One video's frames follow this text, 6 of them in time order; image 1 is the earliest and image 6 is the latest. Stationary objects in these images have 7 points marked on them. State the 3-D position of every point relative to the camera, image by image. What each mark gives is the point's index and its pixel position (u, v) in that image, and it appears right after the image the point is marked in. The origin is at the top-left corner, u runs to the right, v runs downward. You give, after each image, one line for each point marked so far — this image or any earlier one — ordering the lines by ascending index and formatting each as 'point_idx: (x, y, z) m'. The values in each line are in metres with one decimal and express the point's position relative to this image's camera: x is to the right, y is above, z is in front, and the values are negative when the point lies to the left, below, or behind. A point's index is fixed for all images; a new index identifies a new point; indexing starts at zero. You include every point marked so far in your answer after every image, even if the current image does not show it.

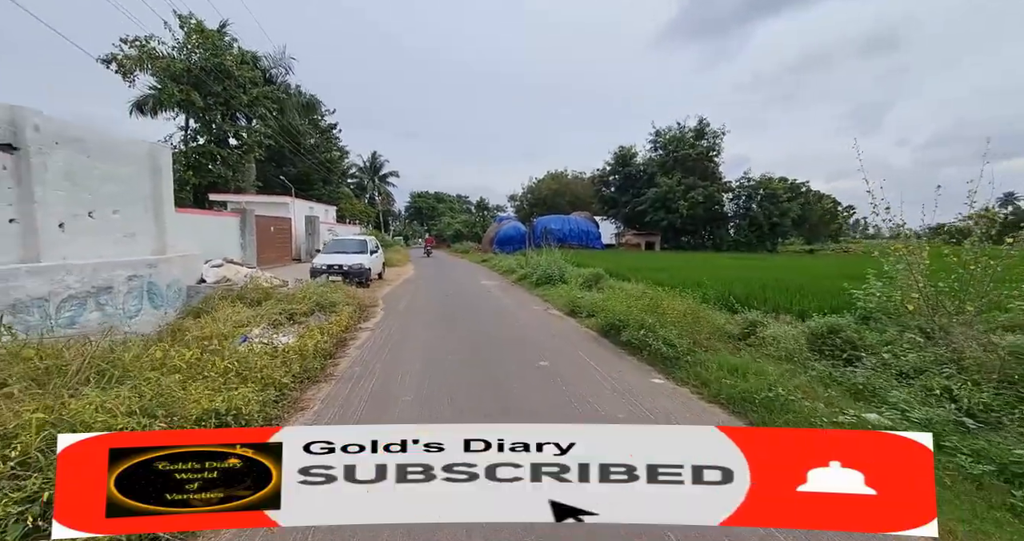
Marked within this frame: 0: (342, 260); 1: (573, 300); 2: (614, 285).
0: (-5.3, +0.3, +11.8) m
1: (+1.3, -0.7, +8.8) m
2: (+2.9, -0.4, +10.5) m
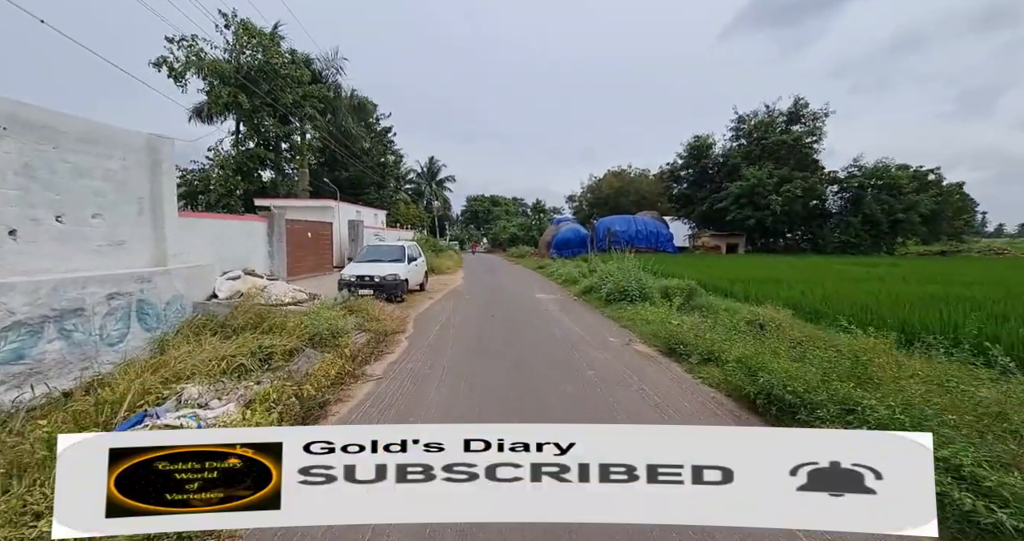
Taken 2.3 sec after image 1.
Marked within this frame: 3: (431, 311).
0: (-3.6, 0.0, +10.1) m
1: (+2.4, -1.0, +6.2) m
2: (+4.2, -0.7, +7.6) m
3: (-2.0, -1.0, +9.5) m
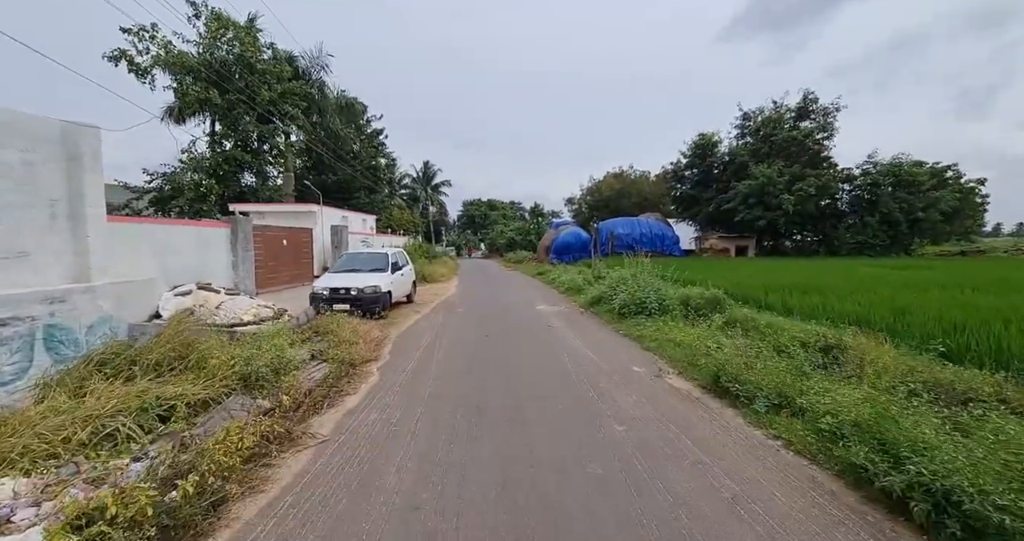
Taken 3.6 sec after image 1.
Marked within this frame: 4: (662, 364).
0: (-3.7, -0.3, +8.8) m
1: (+2.4, -1.1, +4.9) m
2: (+4.2, -0.8, +6.3) m
3: (-2.0, -1.3, +8.2) m
4: (+2.0, -1.3, +5.2) m
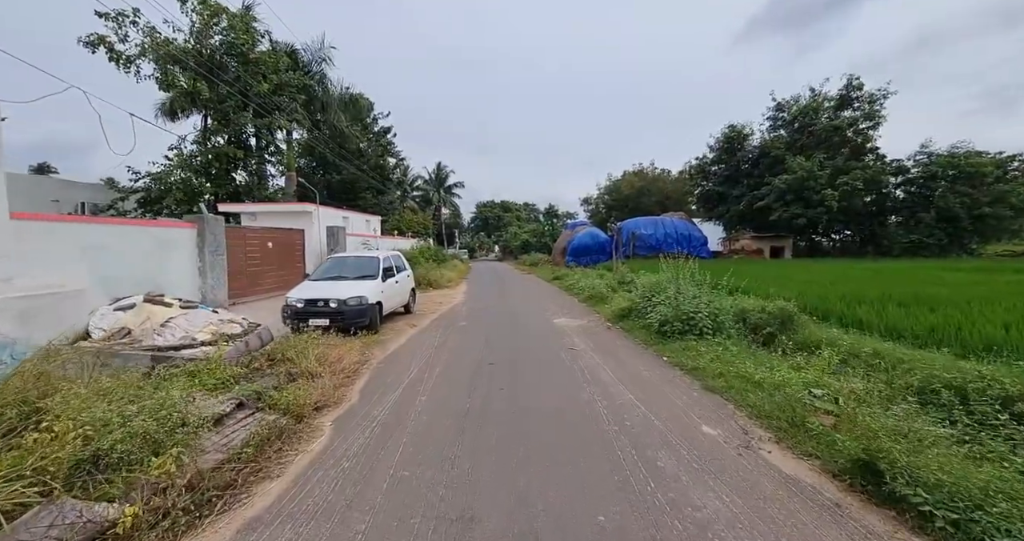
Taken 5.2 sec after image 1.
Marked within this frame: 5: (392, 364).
0: (-3.5, -0.4, +7.3) m
1: (+2.5, -1.2, +3.2) m
2: (+4.3, -0.9, +4.5) m
3: (-1.8, -1.4, +6.7) m
4: (+2.1, -1.4, +3.5) m
5: (-1.8, -1.4, +5.8) m
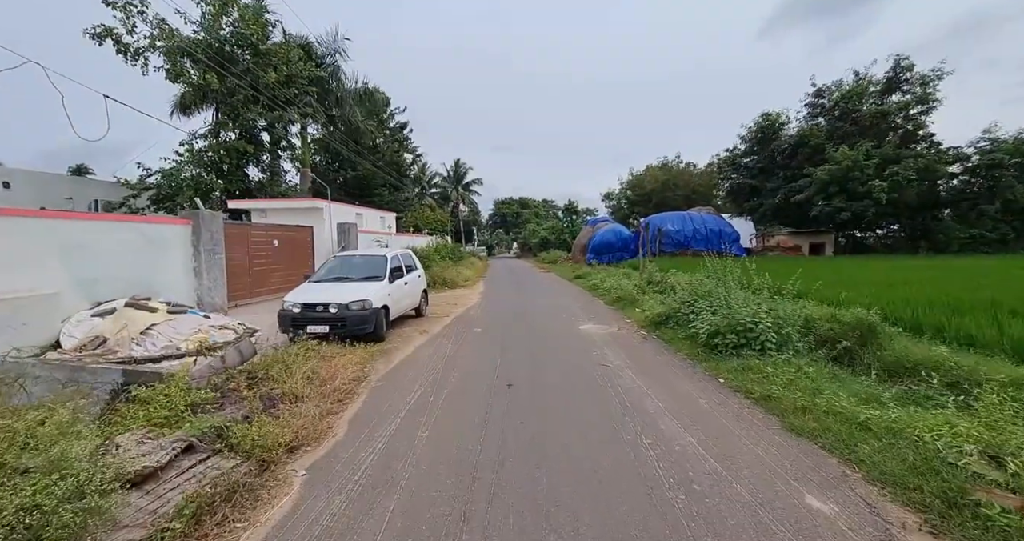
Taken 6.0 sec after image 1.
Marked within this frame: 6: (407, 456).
0: (-3.1, -0.4, +6.6) m
1: (+2.6, -1.3, +2.2) m
2: (+4.5, -1.0, +3.4) m
3: (-1.5, -1.4, +5.9) m
4: (+2.3, -1.4, +2.5) m
5: (-1.6, -1.5, +5.0) m
6: (-0.9, -1.5, +3.1) m
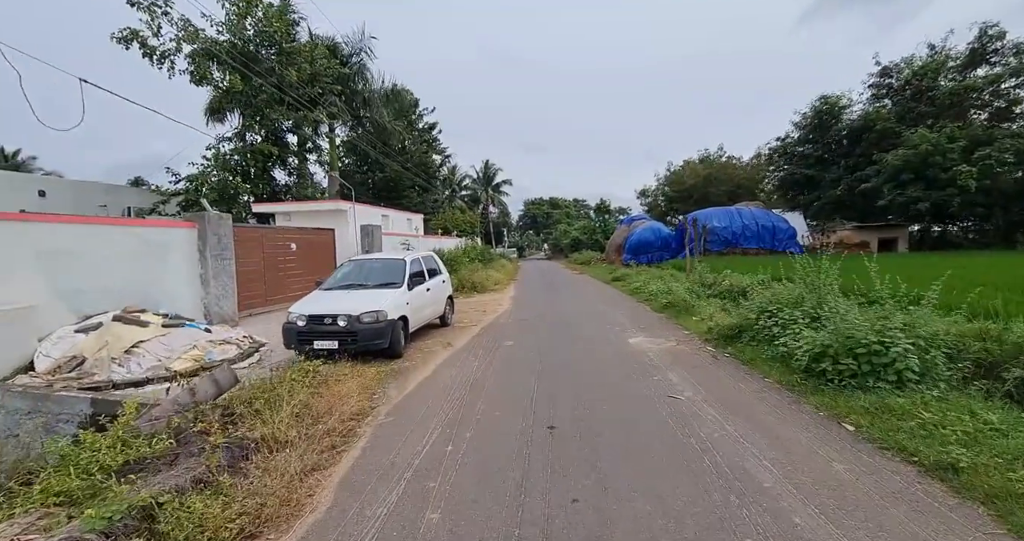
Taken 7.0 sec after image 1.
0: (-2.5, -0.5, +5.7) m
1: (+2.8, -1.3, +0.9) m
2: (+4.8, -1.0, +2.0) m
3: (-1.0, -1.5, +4.9) m
4: (+2.5, -1.5, +1.2) m
5: (-1.1, -1.5, +4.0) m
6: (-0.6, -1.6, +2.1) m
